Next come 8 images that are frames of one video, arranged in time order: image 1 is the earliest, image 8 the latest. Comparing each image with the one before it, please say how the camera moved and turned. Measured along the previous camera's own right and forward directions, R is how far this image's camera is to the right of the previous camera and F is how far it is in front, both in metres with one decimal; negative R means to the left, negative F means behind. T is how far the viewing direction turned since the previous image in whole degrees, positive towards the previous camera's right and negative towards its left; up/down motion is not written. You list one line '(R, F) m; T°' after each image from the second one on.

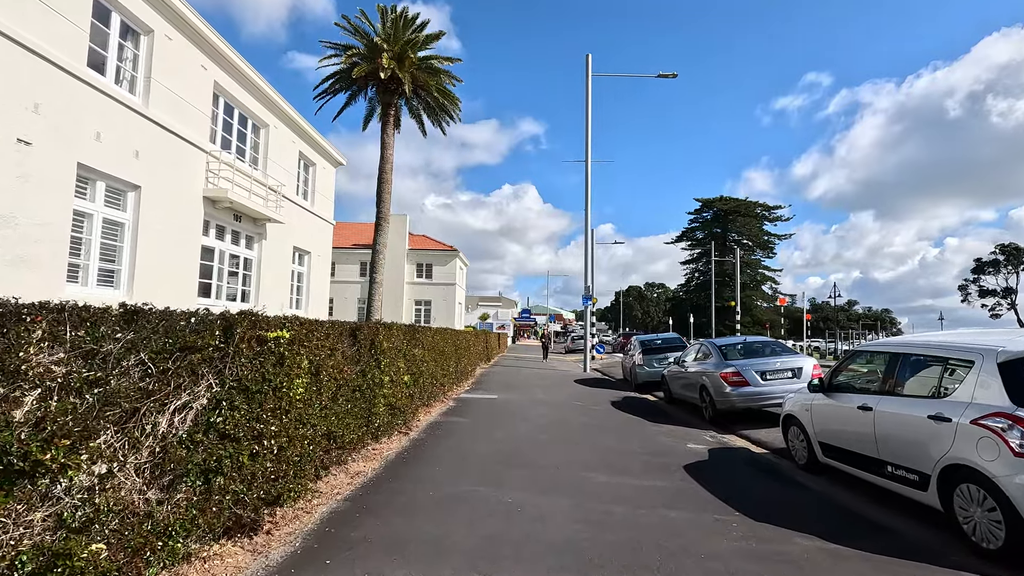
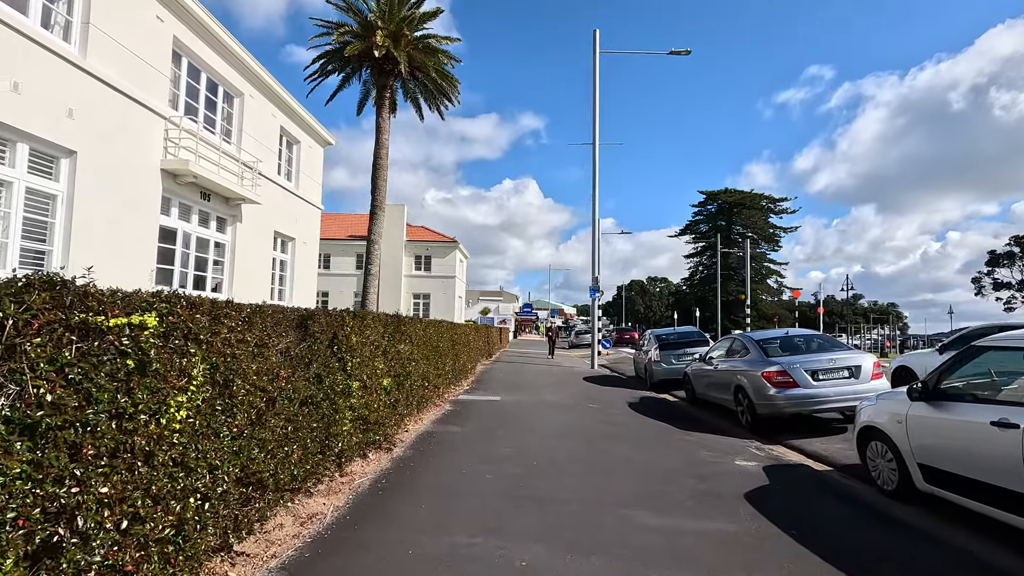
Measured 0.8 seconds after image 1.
(-0.1, +1.3) m; 0°
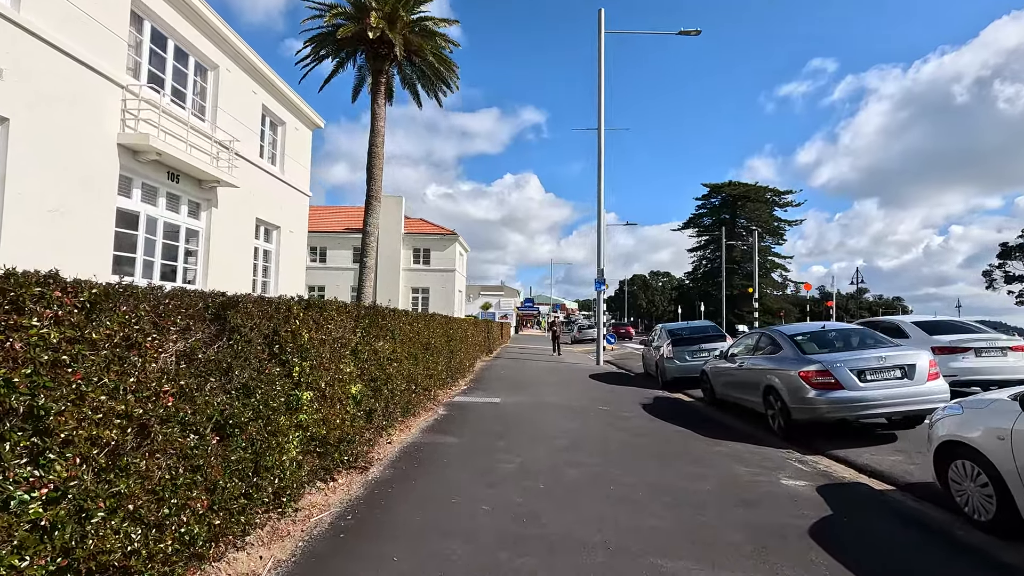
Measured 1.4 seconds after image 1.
(0.0, +0.9) m; 0°
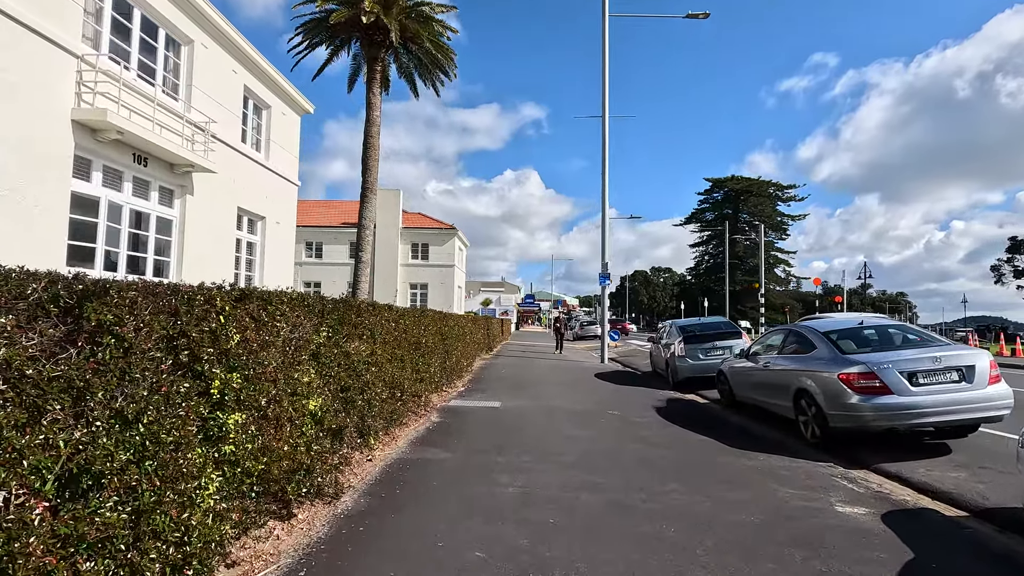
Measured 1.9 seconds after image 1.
(0.0, +0.8) m; 0°
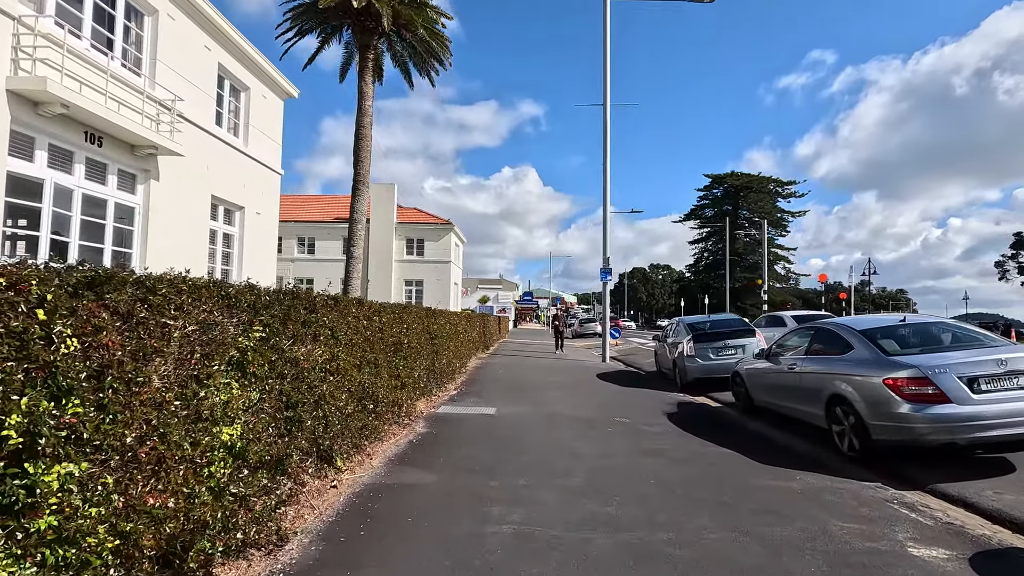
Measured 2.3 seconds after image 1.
(0.0, +0.8) m; 0°
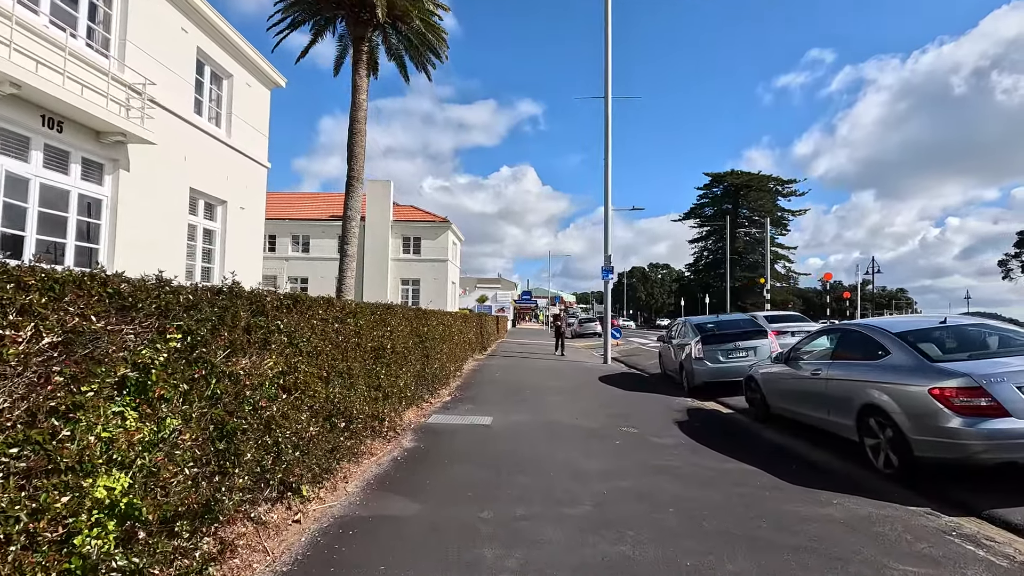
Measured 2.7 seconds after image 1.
(0.0, +0.6) m; 0°
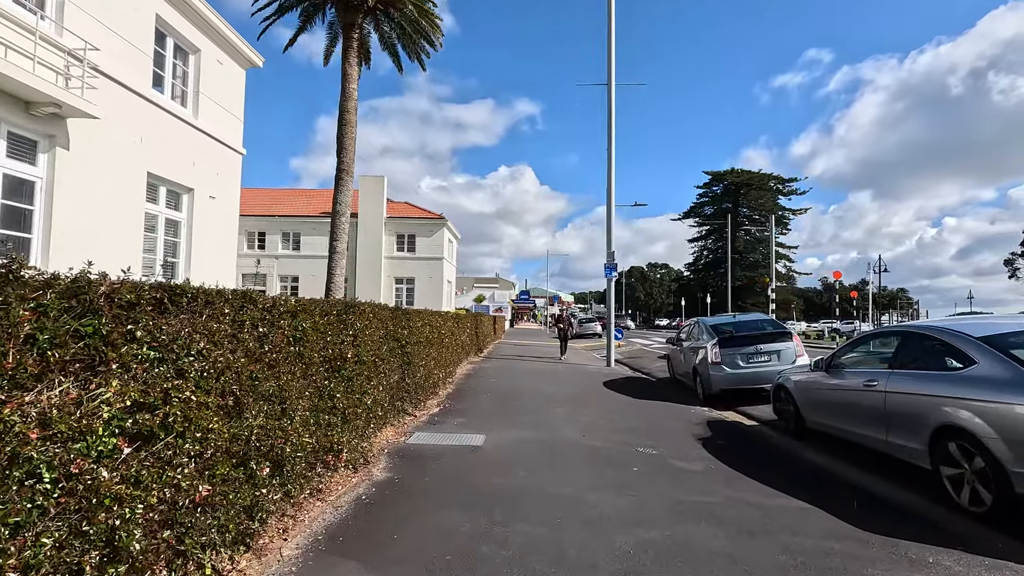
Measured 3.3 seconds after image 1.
(0.0, +1.0) m; 0°
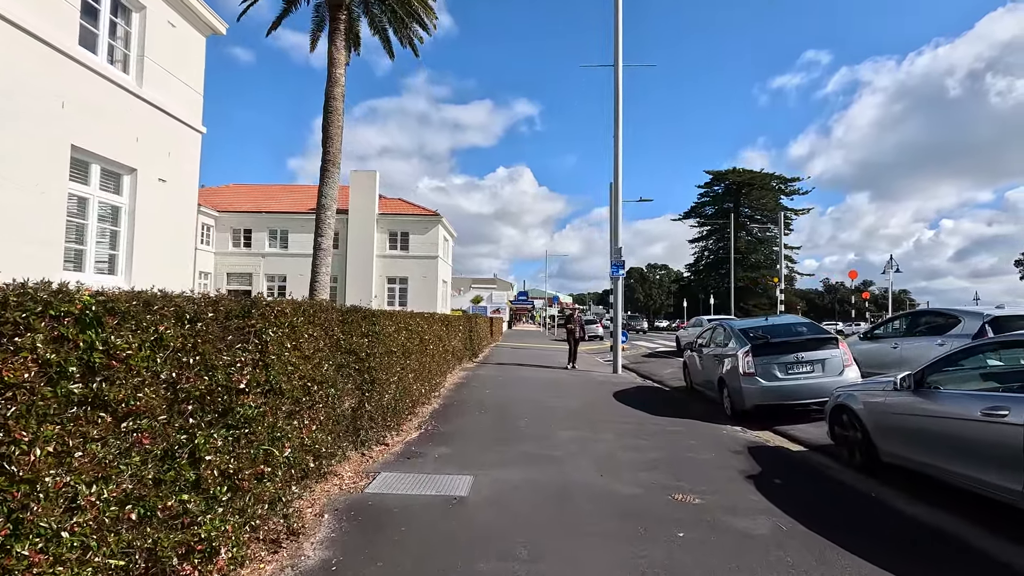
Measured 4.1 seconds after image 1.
(0.0, +1.4) m; 0°
